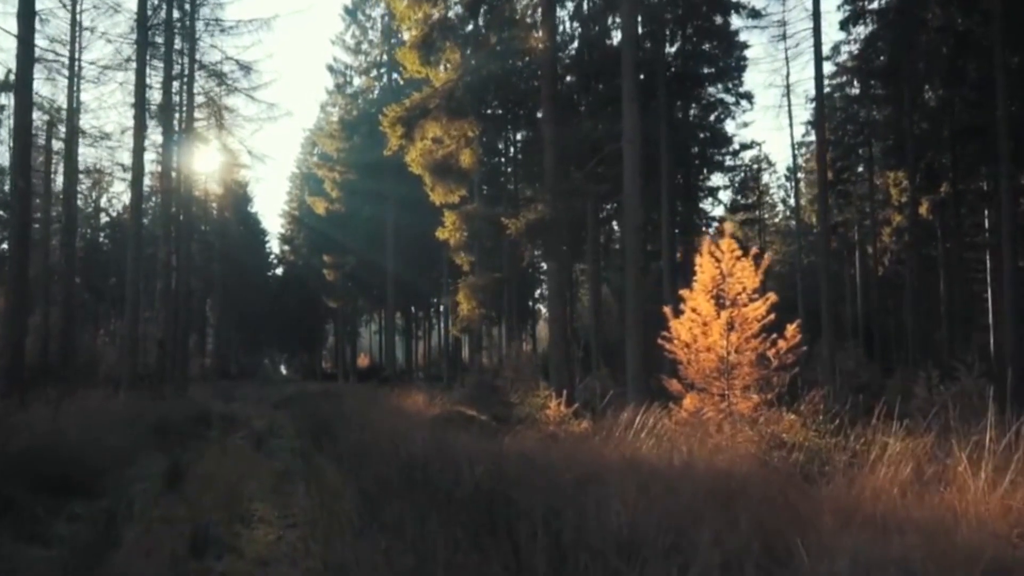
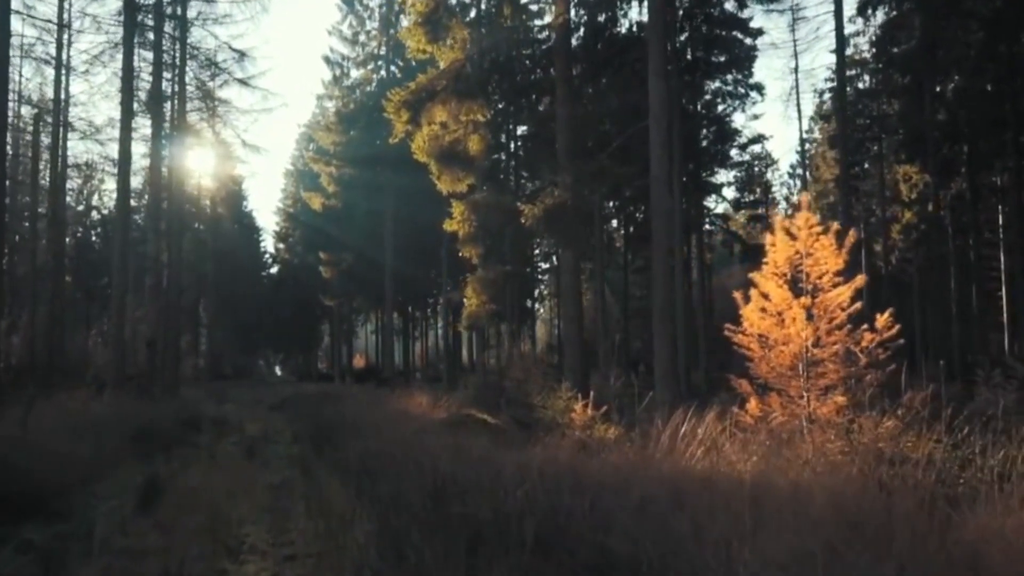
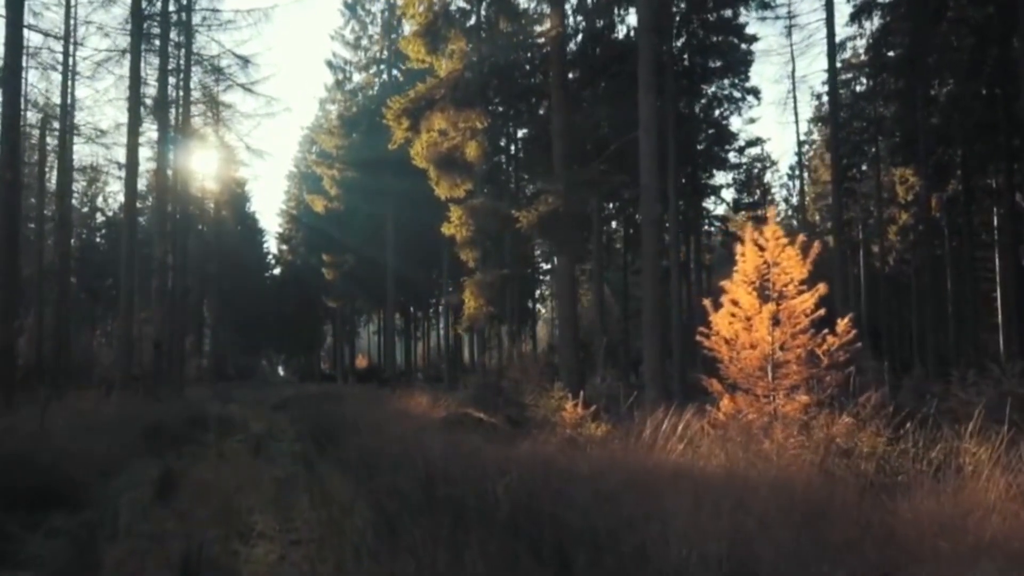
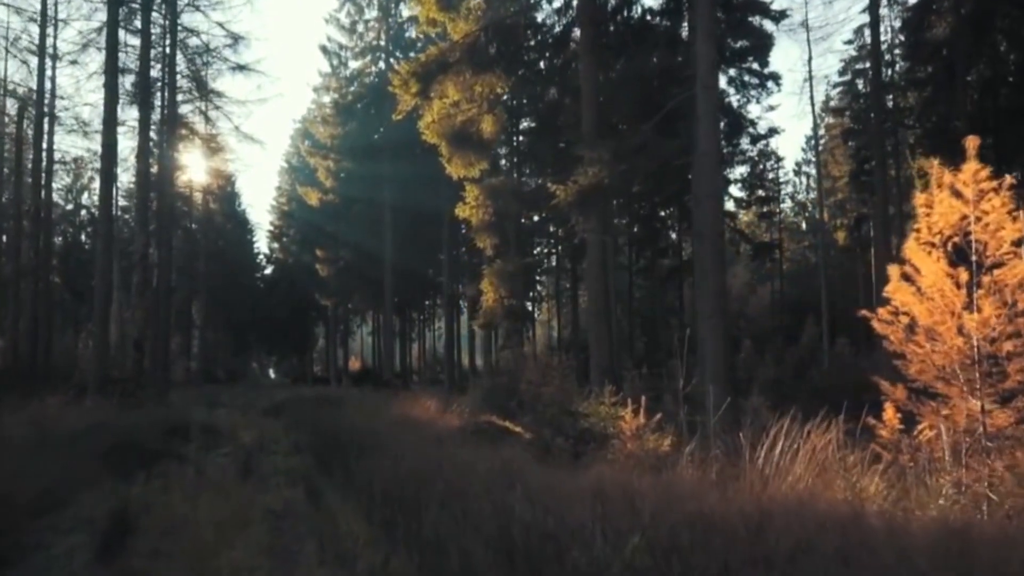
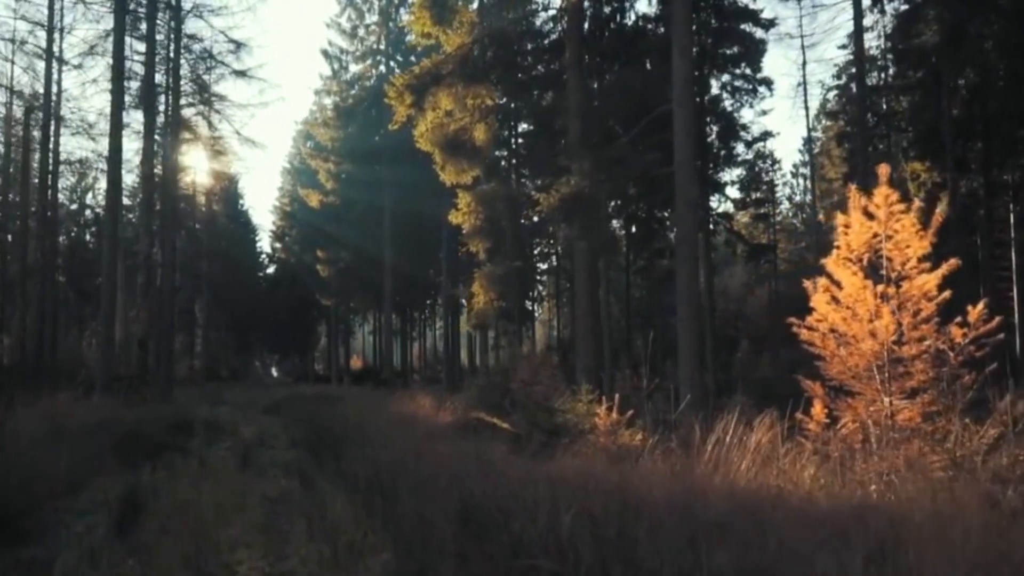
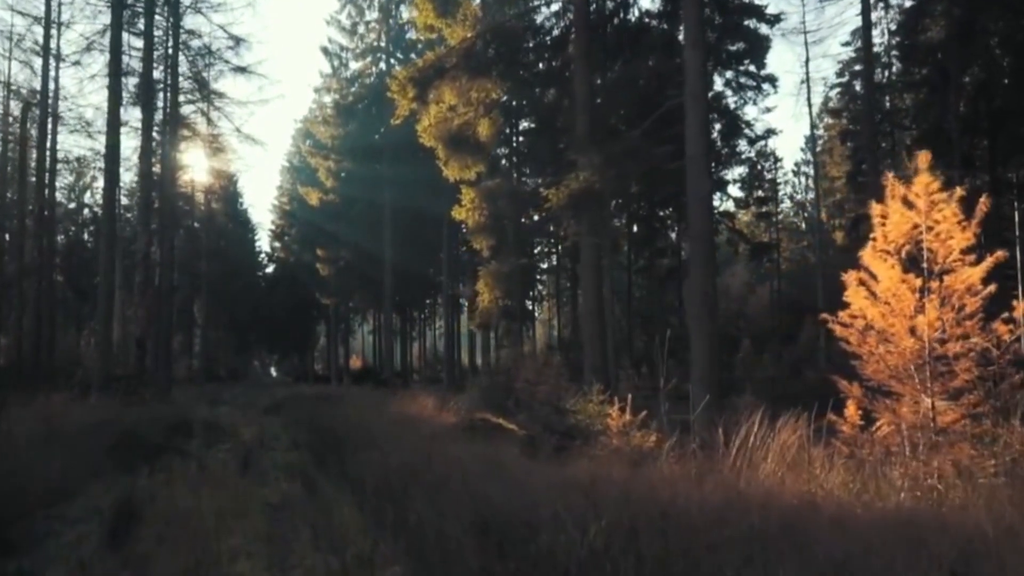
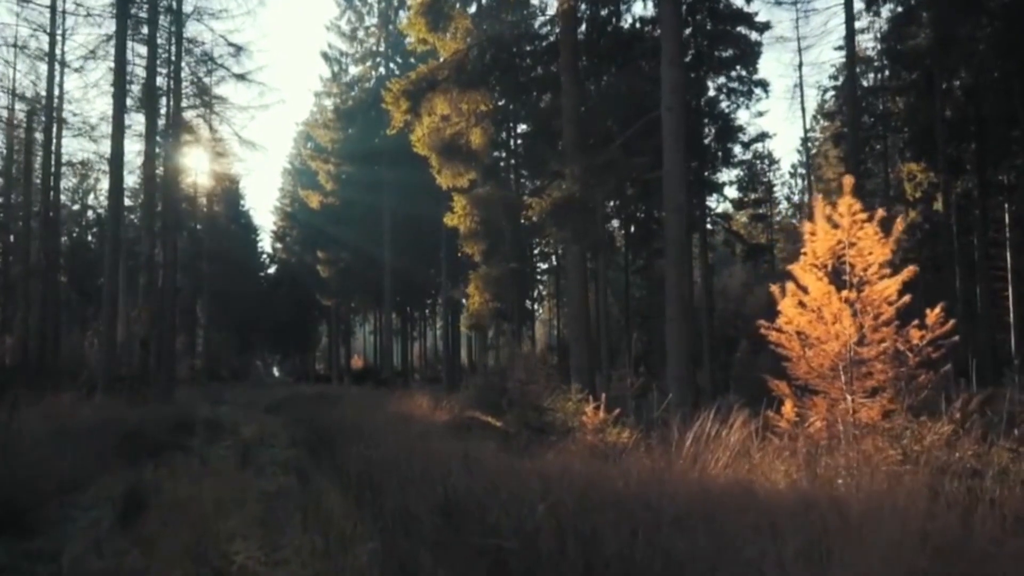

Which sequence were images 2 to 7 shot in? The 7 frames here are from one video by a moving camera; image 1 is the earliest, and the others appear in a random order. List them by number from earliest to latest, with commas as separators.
3, 2, 7, 5, 6, 4
